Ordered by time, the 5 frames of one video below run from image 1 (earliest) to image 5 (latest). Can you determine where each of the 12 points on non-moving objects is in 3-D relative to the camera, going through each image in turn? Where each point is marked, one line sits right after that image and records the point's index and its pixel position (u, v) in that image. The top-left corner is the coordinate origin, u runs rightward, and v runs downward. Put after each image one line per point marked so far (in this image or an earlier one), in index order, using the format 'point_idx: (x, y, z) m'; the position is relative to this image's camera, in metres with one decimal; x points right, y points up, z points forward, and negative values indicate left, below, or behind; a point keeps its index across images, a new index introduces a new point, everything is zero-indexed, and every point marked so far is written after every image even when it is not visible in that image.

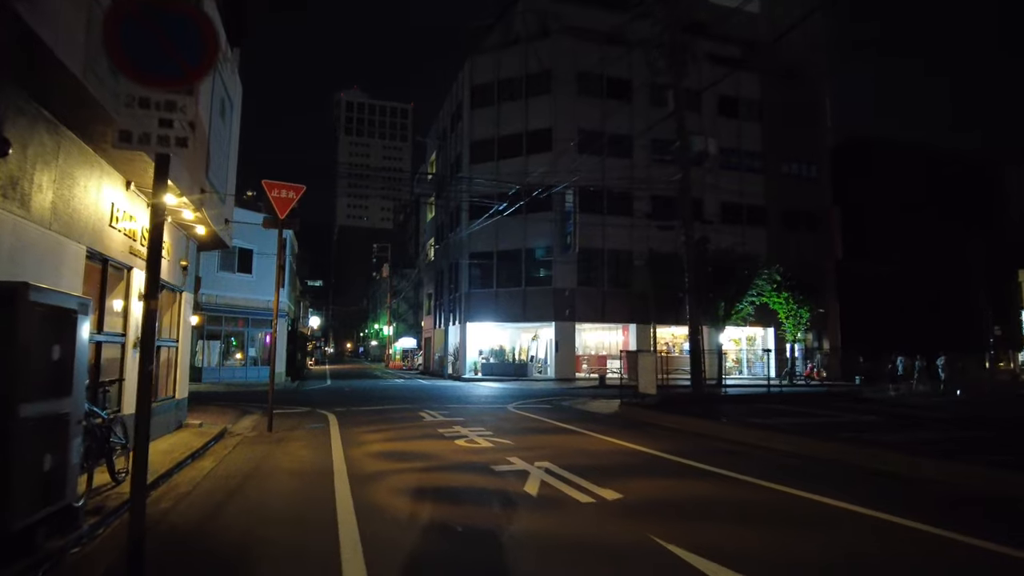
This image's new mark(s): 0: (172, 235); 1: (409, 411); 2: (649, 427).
0: (-5.3, +0.8, +9.9) m
1: (-2.5, -3.0, +15.6) m
2: (+3.1, -3.2, +14.8) m
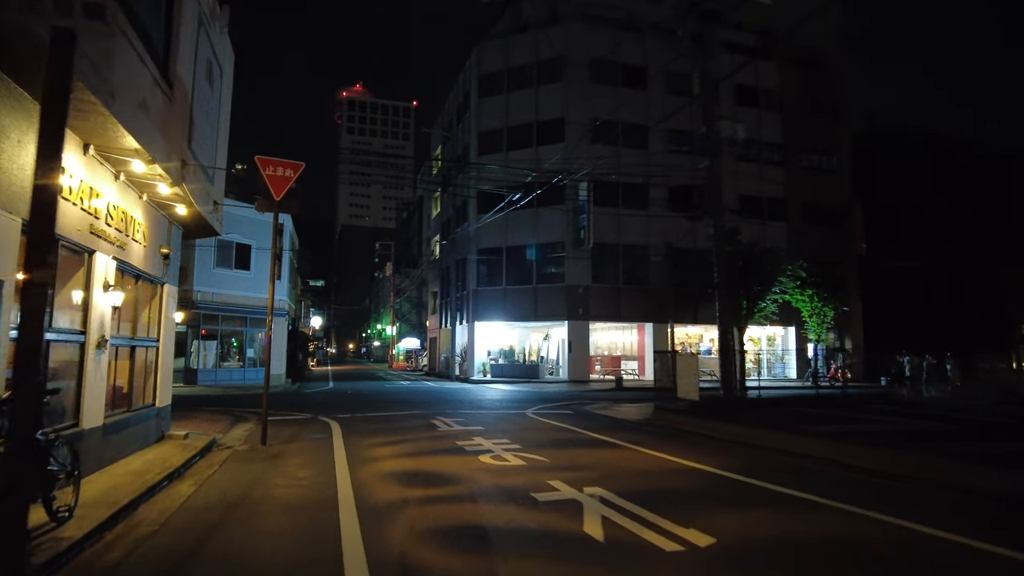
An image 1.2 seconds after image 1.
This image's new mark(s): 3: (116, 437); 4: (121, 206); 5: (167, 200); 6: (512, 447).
0: (-4.8, +1.0, +8.5) m
1: (-2.0, -2.8, +14.1) m
2: (+3.6, -3.1, +13.3) m
3: (-4.8, -1.8, +7.9) m
4: (-4.6, +1.0, +7.5) m
5: (-4.6, +1.2, +8.5) m
6: (0.0, -2.4, +9.6) m
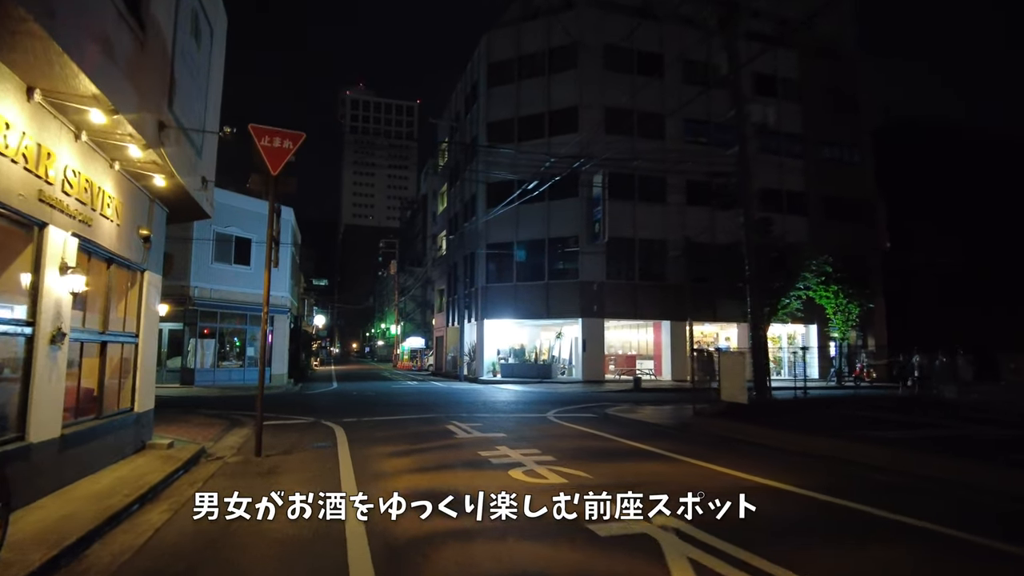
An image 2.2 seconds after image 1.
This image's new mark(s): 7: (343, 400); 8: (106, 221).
0: (-4.4, +1.1, +7.2) m
1: (-1.6, -2.7, +12.8) m
2: (+4.0, -2.9, +12.0) m
3: (-4.4, -1.7, +6.6) m
4: (-4.2, +1.1, +6.3) m
5: (-4.2, +1.3, +7.3) m
6: (+0.4, -2.2, +8.3) m
7: (-5.1, -3.4, +19.6) m
8: (-4.4, +0.7, +6.9) m
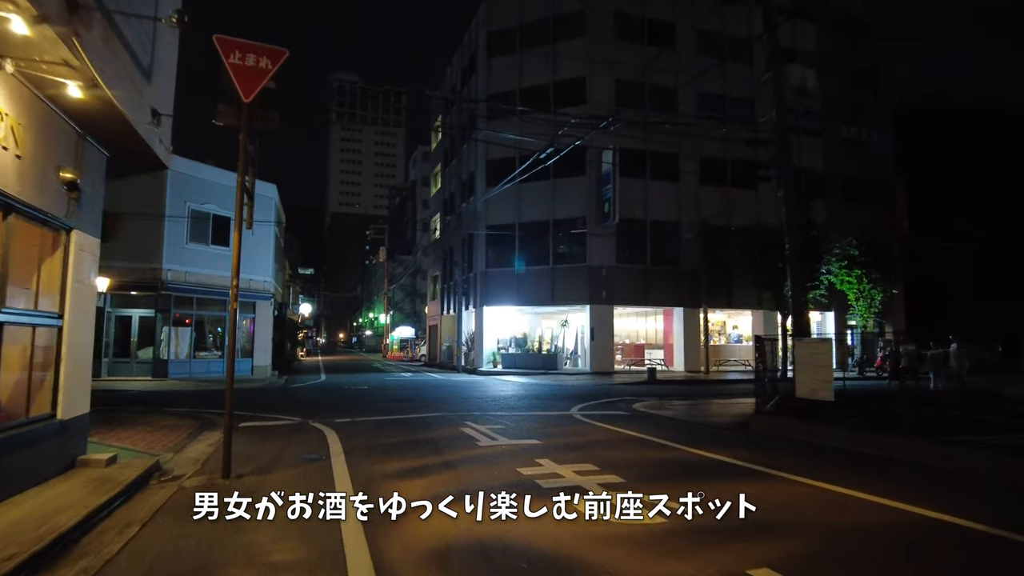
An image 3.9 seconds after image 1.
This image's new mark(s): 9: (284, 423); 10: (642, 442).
0: (-3.8, +1.4, +5.0) m
1: (-1.1, -2.3, +10.7) m
2: (+4.5, -2.5, +10.0) m
3: (-3.9, -1.3, +4.4) m
4: (-3.6, +1.4, +4.1) m
5: (-3.6, +1.7, +5.1) m
6: (+0.9, -1.9, +6.3) m
7: (-4.8, -2.9, +17.5) m
8: (-3.8, +1.0, +4.8) m
9: (-4.0, -2.3, +11.3) m
10: (+1.8, -2.1, +9.0) m
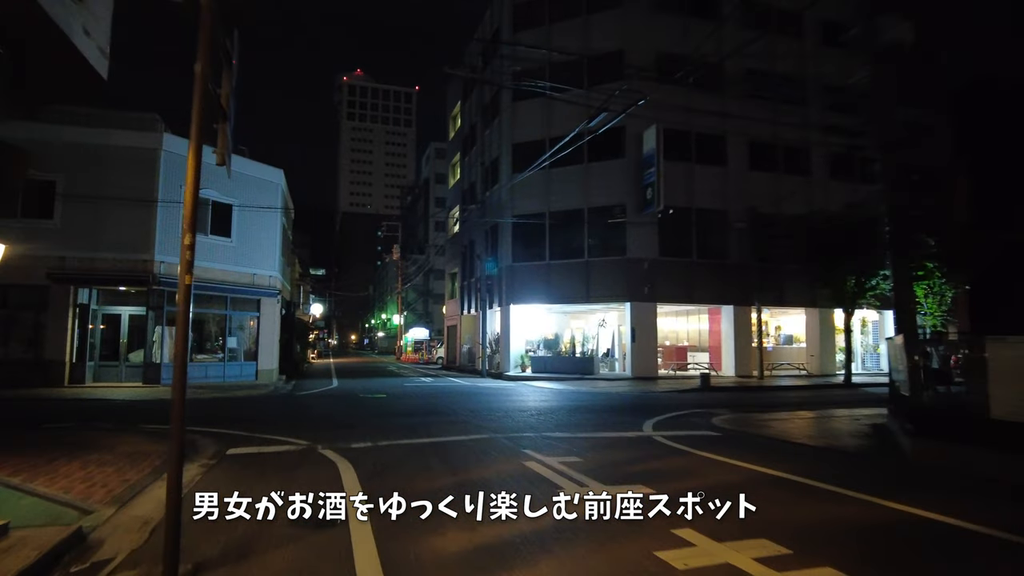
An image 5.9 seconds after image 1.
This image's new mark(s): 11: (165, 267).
0: (-3.0, +1.7, +2.4) m
1: (-0.2, -2.1, +8.1) m
2: (+5.4, -2.3, +7.2) m
3: (-3.0, -1.1, +1.8) m
4: (-2.8, +1.7, +1.5) m
5: (-2.8, +1.9, +2.5) m
6: (+1.8, -1.7, +3.6) m
7: (-3.8, -2.7, +14.9) m
8: (-3.0, +1.3, +2.1) m
9: (-3.0, -2.1, +8.6) m
10: (+2.7, -1.9, +6.2) m
11: (-10.3, +0.7, +19.1) m
